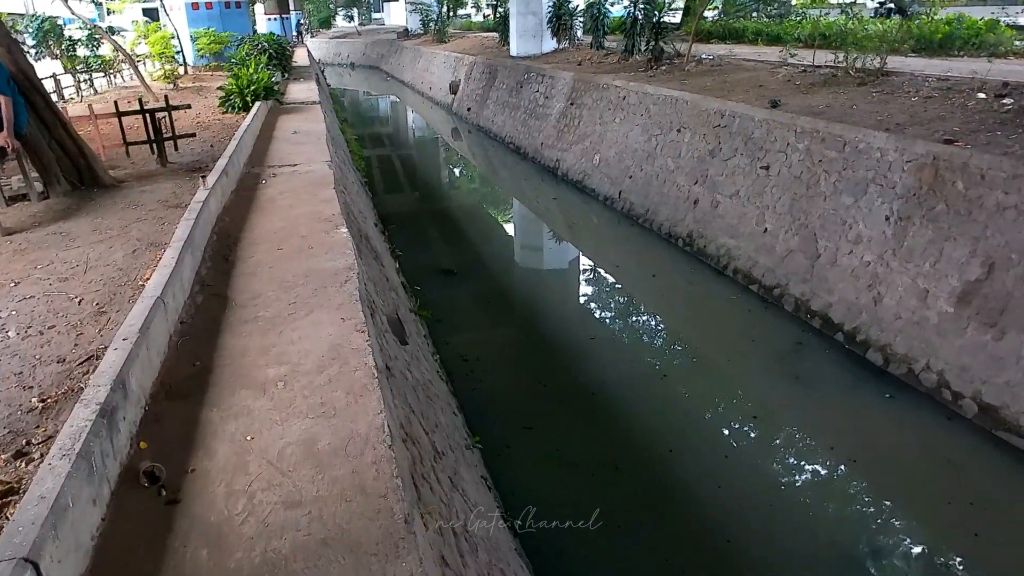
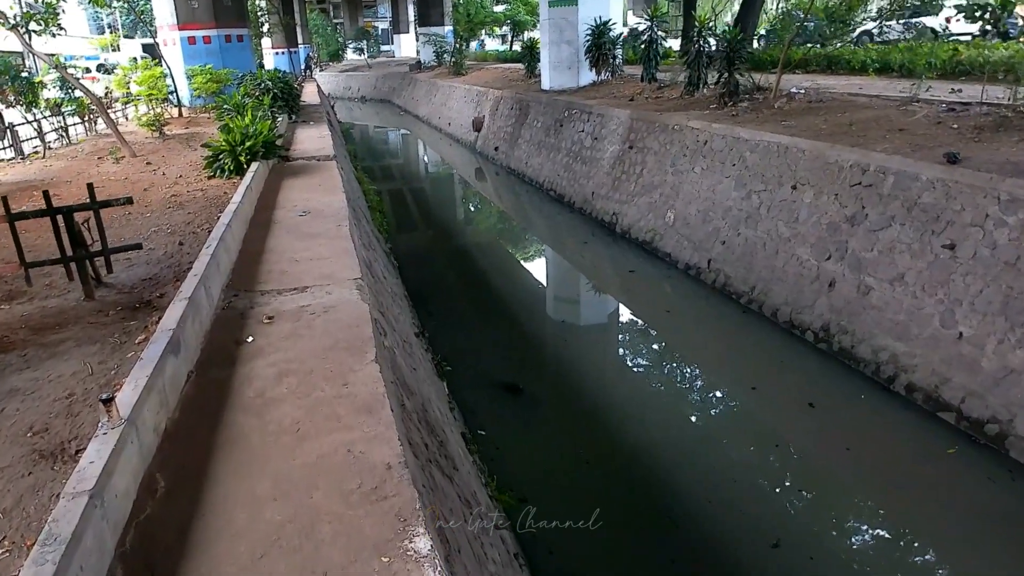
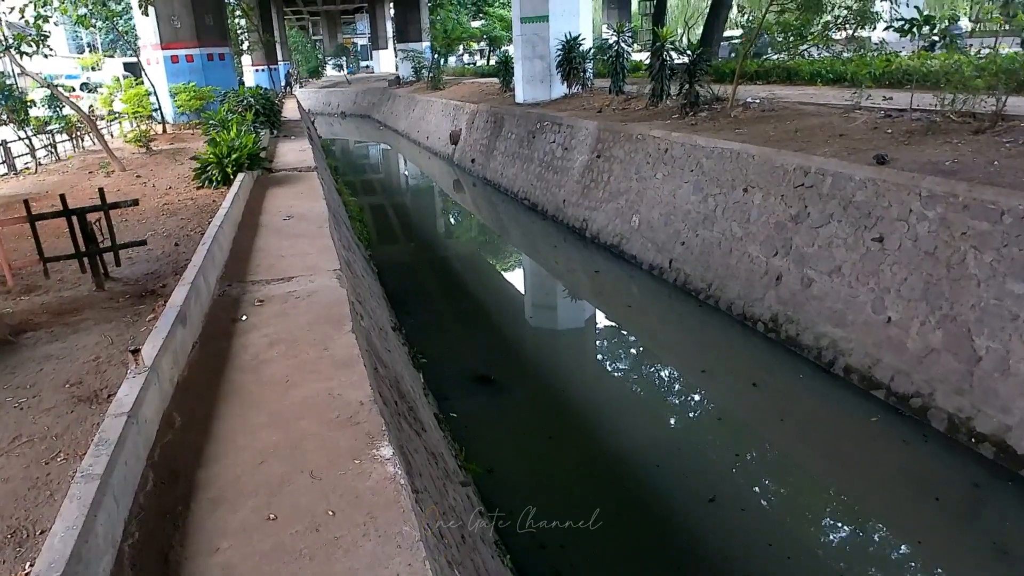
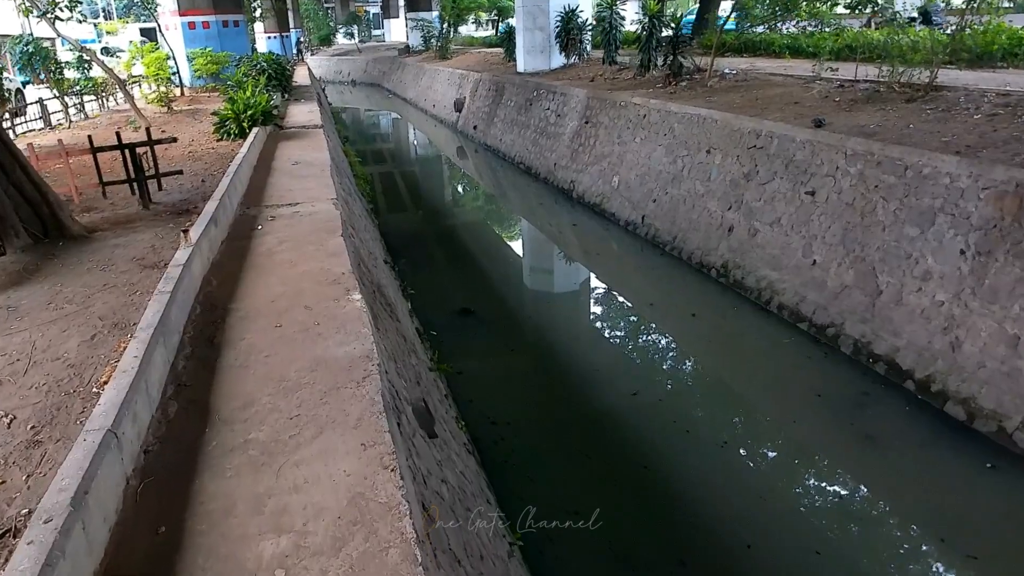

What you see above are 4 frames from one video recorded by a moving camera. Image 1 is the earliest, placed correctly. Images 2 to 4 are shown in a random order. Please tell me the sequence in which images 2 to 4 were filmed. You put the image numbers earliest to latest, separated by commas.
4, 3, 2
